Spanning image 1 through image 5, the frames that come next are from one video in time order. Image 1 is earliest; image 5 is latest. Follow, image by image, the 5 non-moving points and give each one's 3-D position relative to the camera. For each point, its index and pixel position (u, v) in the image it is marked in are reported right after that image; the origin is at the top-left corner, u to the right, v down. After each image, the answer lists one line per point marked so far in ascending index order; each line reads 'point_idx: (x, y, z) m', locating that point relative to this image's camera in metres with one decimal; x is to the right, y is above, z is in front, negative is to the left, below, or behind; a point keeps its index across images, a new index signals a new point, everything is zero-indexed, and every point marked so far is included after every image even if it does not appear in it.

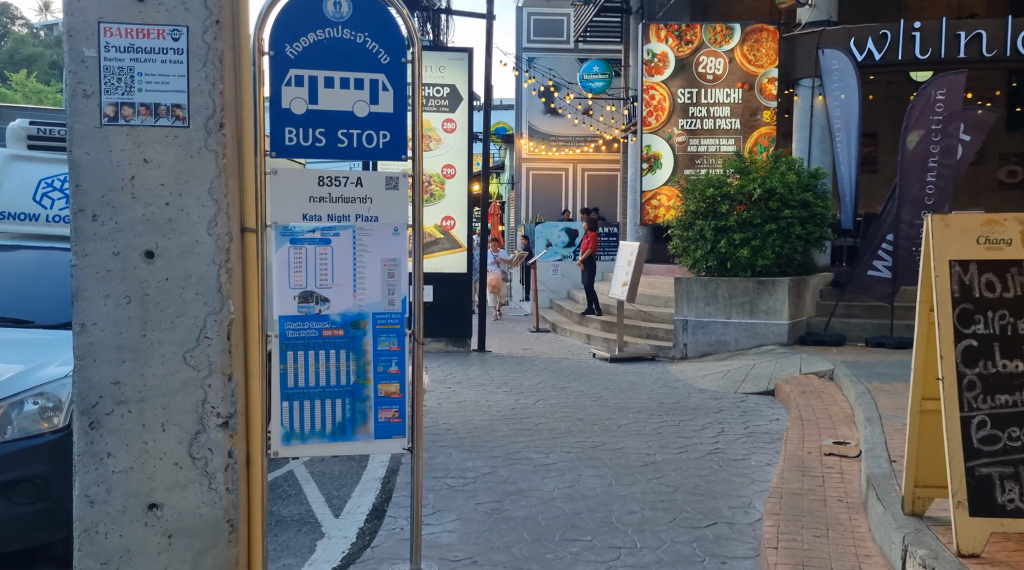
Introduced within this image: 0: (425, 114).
0: (-1.0, +2.0, +11.8) m
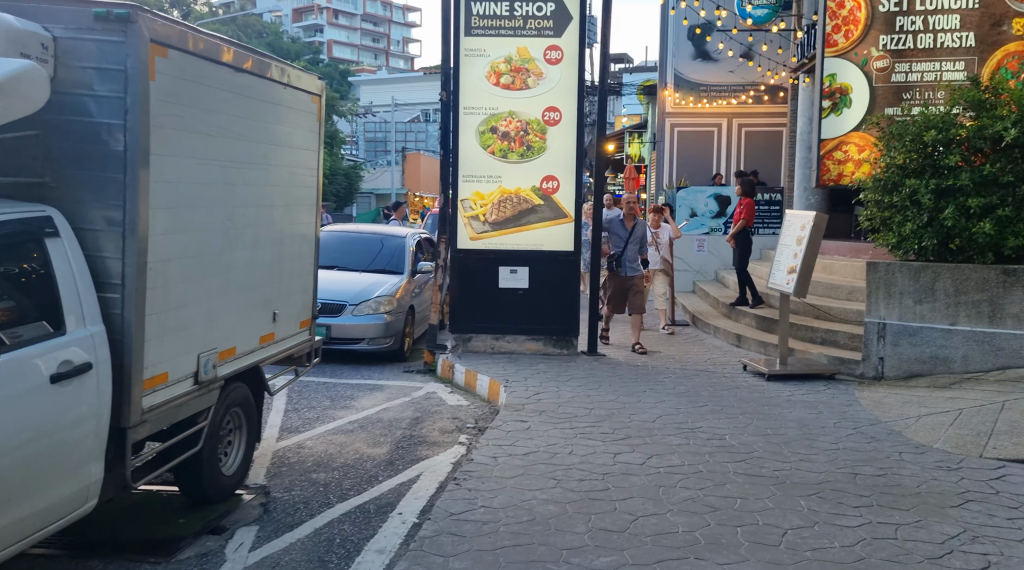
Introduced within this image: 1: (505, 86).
0: (+0.1, +2.1, +8.8) m
1: (-0.1, +1.7, +8.9) m
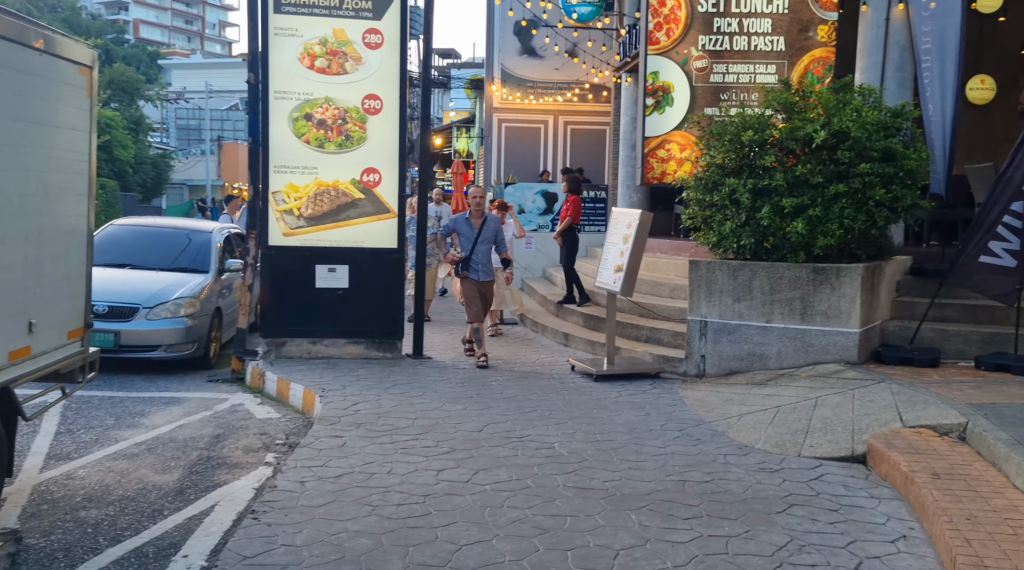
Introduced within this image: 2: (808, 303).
0: (-1.4, +2.1, +8.2) m
1: (-1.5, +1.7, +8.2) m
2: (+3.0, -0.2, +10.1) m
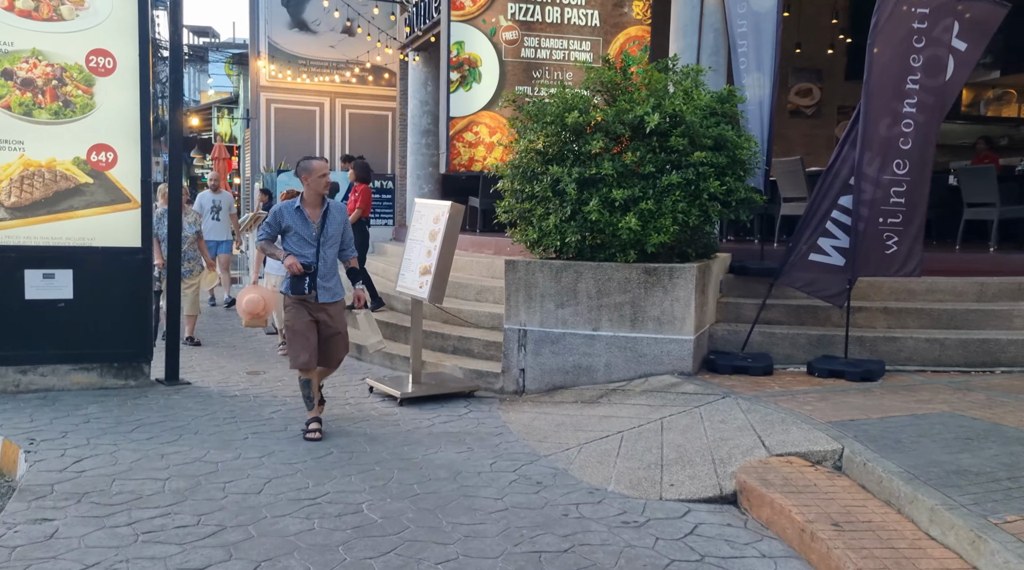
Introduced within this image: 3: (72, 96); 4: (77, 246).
0: (-2.7, +2.1, +6.1) m
1: (-2.9, +1.6, +6.1) m
2: (+1.2, -0.2, +9.0) m
3: (-2.6, +1.2, +6.2) m
4: (-2.7, +0.2, +6.3) m
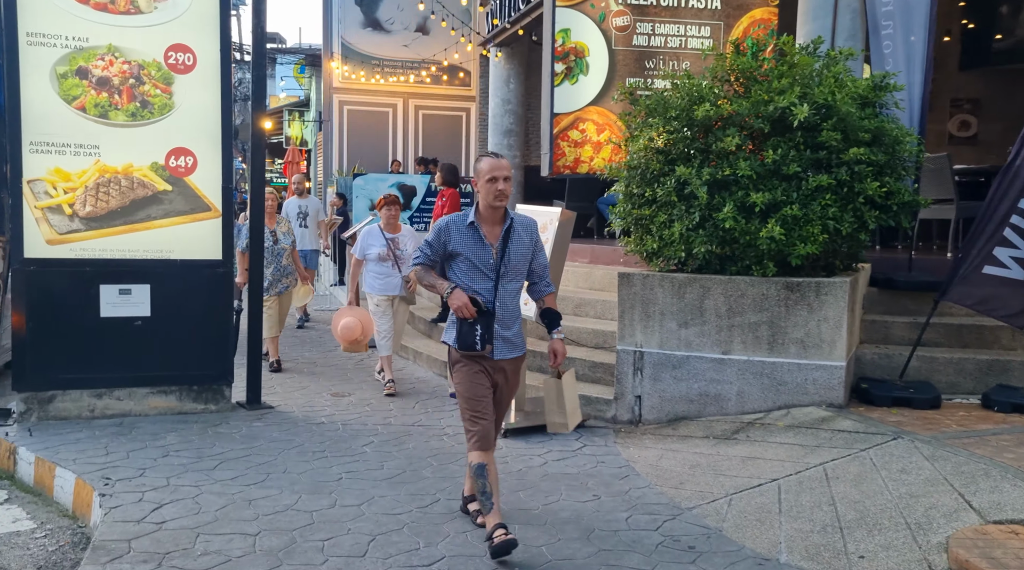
0: (-1.9, +1.9, +5.1) m
1: (-2.1, +1.5, +5.1) m
2: (+2.1, -0.3, +7.7) m
3: (-1.9, +1.1, +5.2) m
4: (-1.9, +0.1, +5.3) m
